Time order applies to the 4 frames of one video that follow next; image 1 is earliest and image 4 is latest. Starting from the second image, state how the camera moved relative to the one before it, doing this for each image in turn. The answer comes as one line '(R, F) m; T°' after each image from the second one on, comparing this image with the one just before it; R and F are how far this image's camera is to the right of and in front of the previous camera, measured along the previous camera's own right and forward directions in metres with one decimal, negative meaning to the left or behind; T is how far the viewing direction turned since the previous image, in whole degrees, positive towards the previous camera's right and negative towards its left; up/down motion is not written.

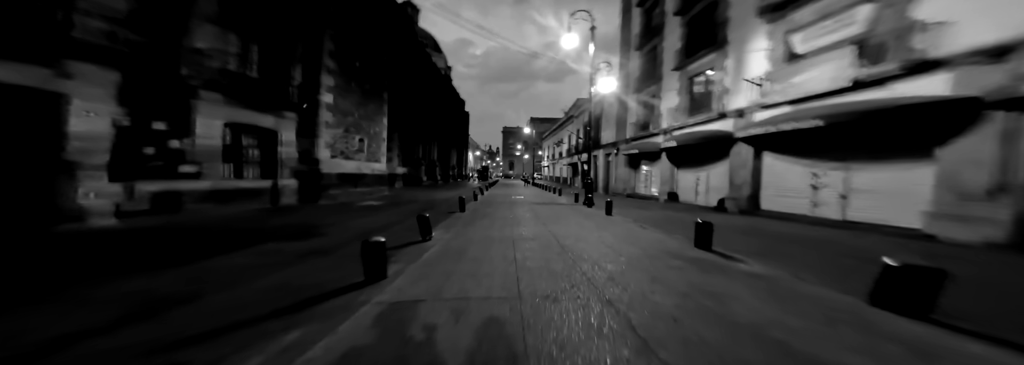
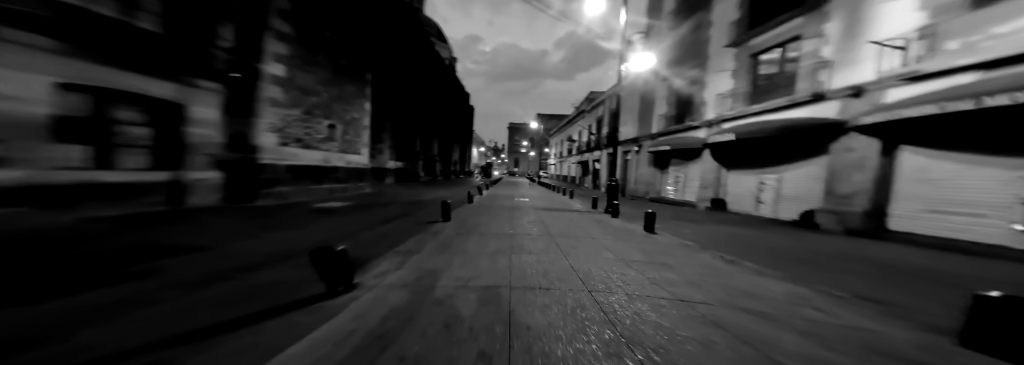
(+0.1, +3.1) m; -1°
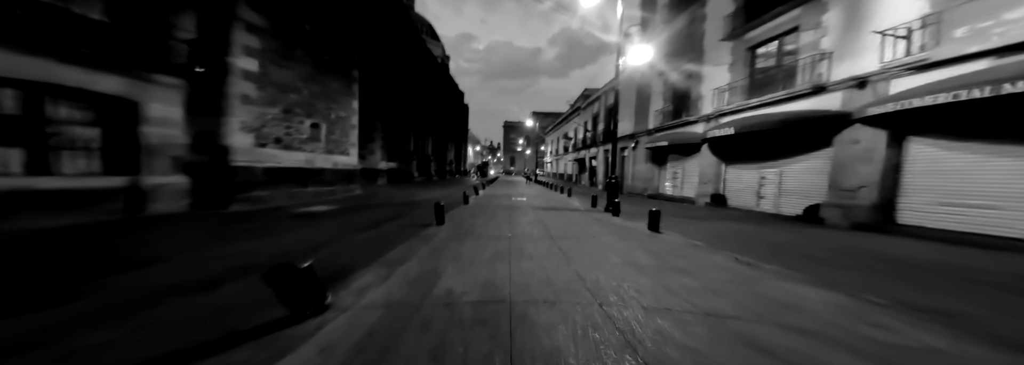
(0.0, +0.5) m; +1°
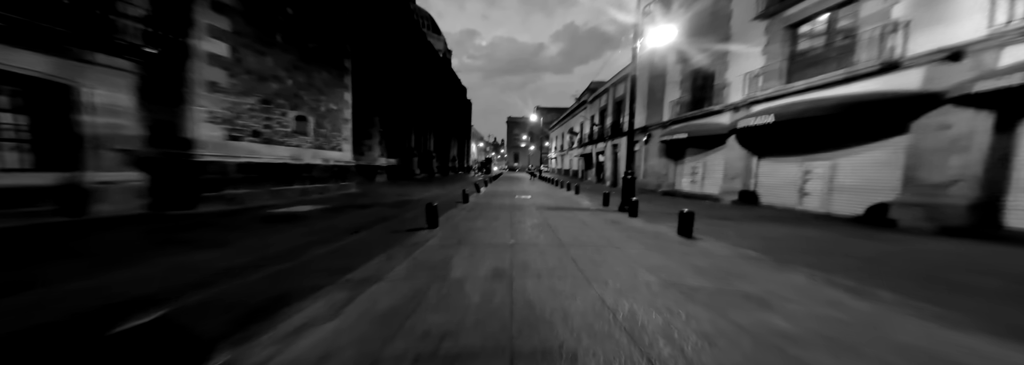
(0.0, +1.1) m; -1°
